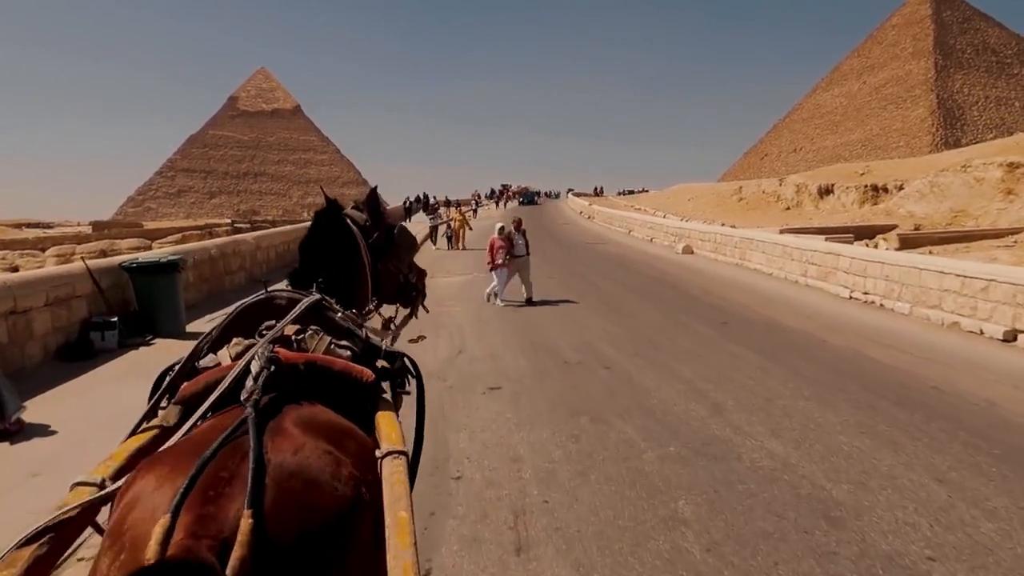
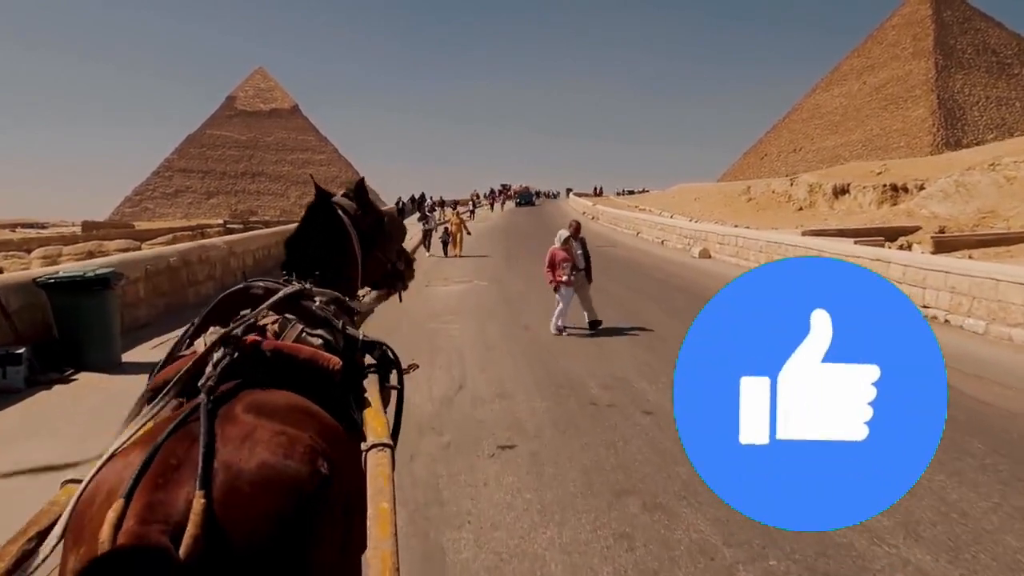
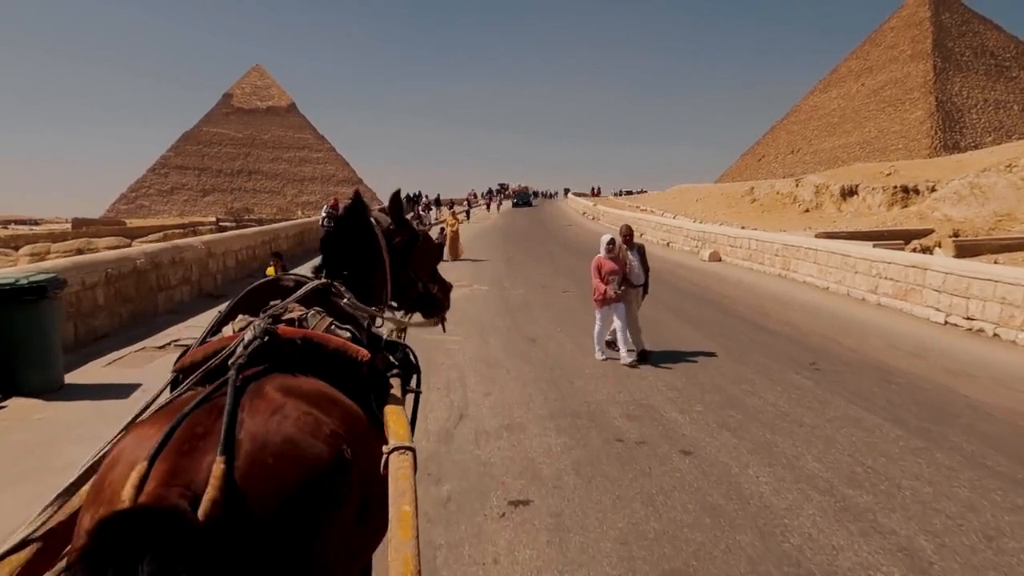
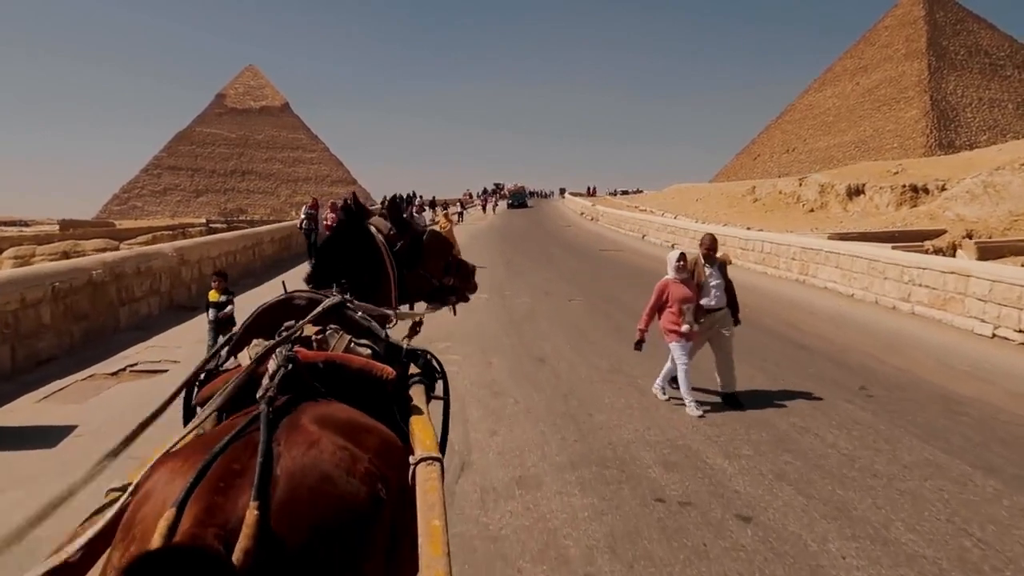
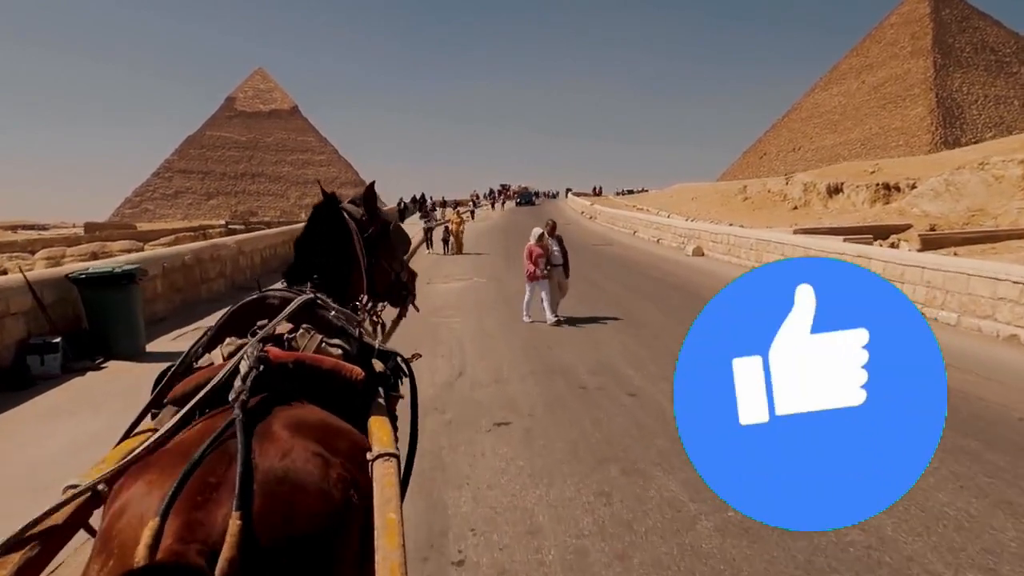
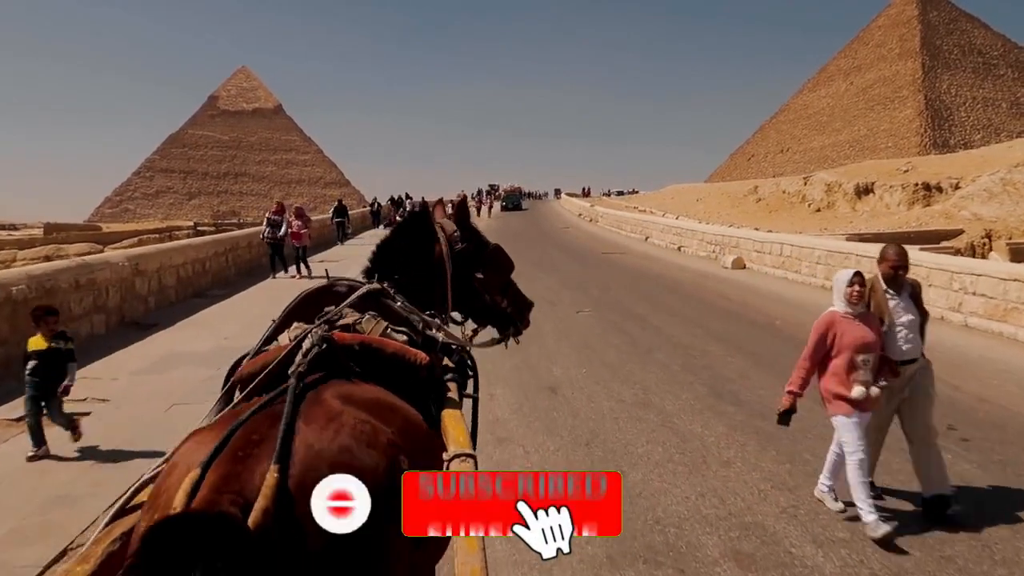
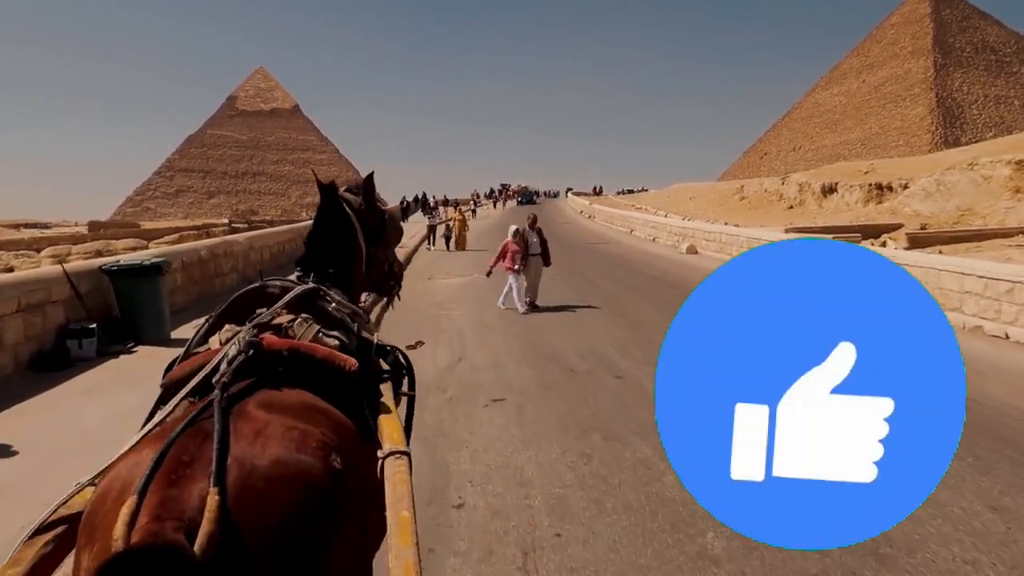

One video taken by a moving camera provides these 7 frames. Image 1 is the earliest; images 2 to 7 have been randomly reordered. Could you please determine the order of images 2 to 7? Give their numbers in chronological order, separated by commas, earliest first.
7, 5, 2, 3, 4, 6
